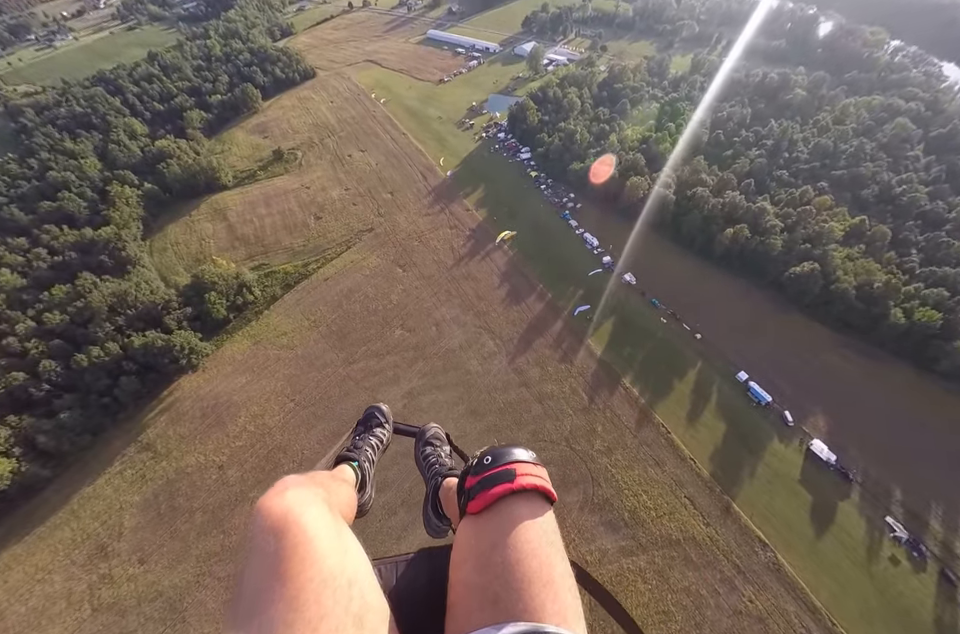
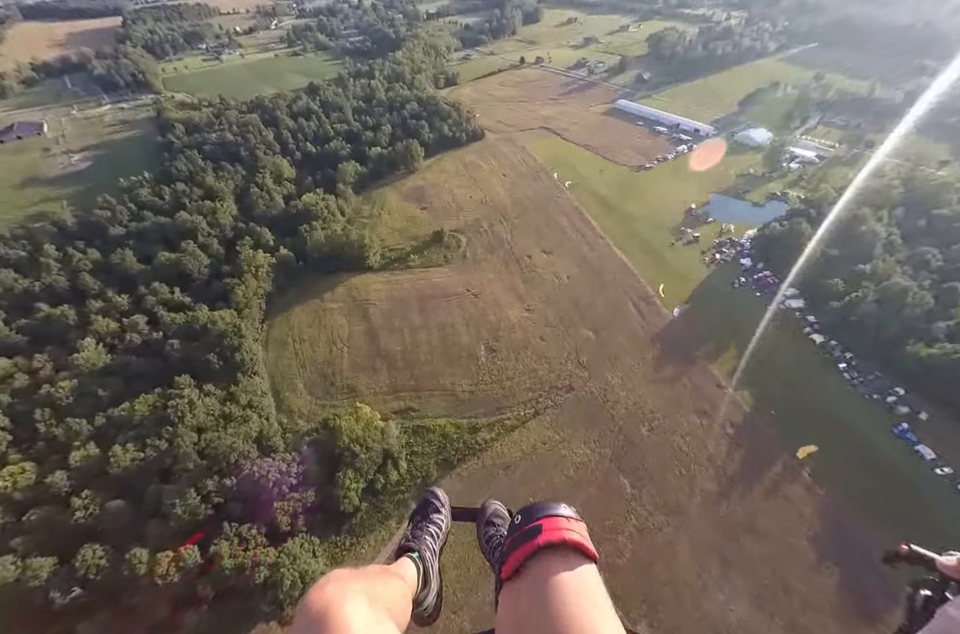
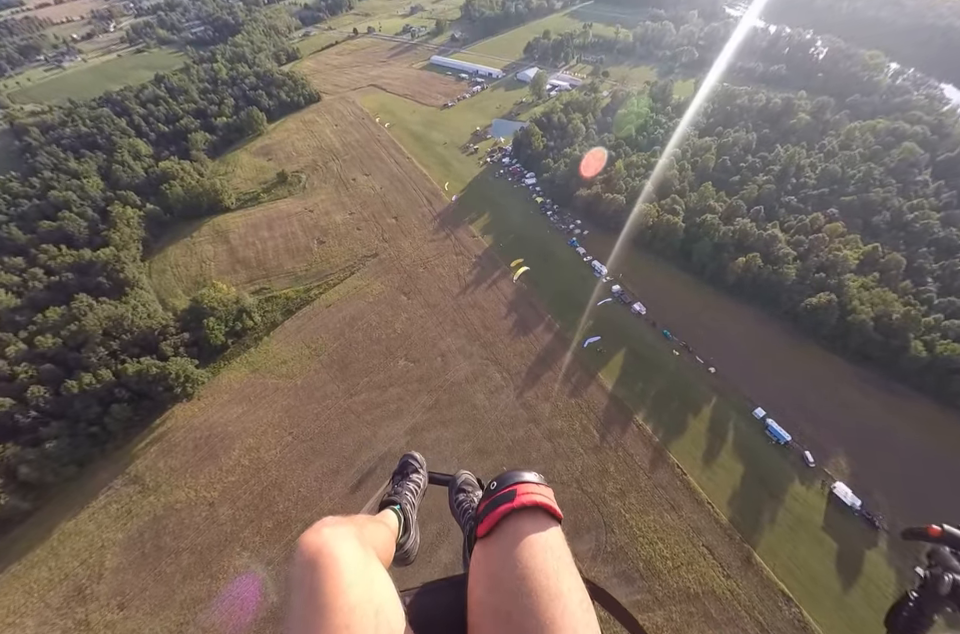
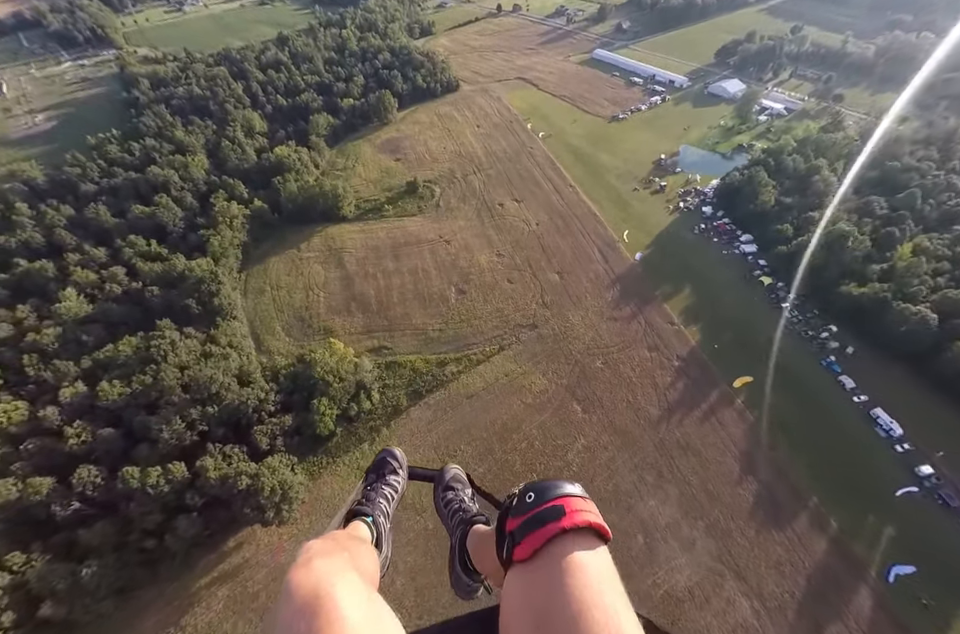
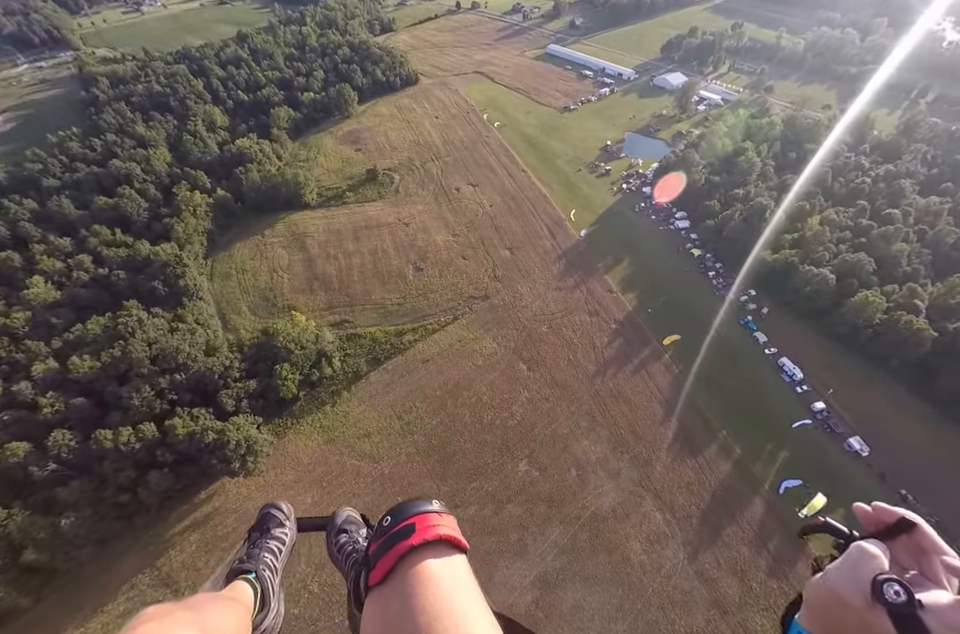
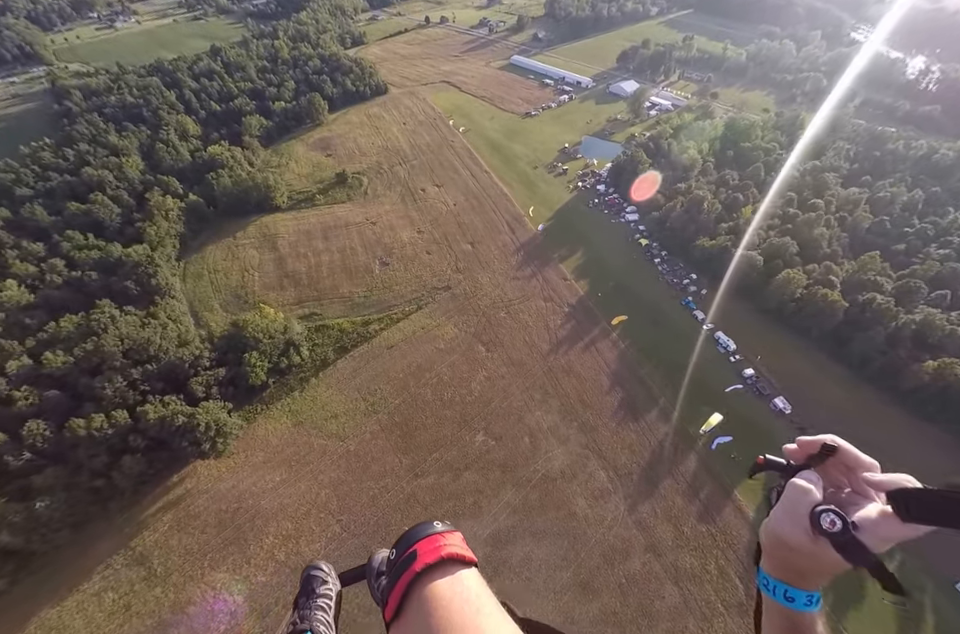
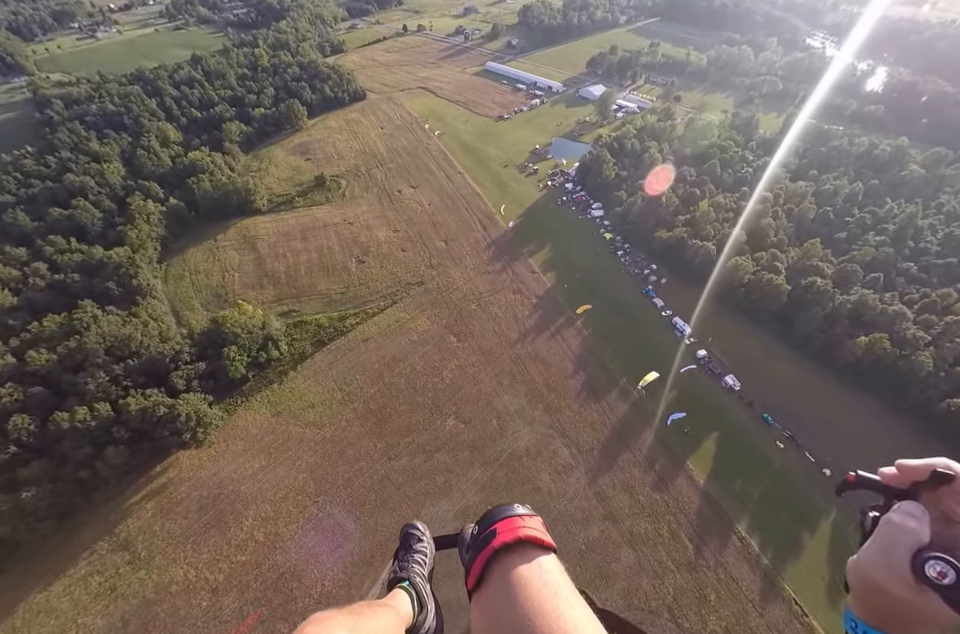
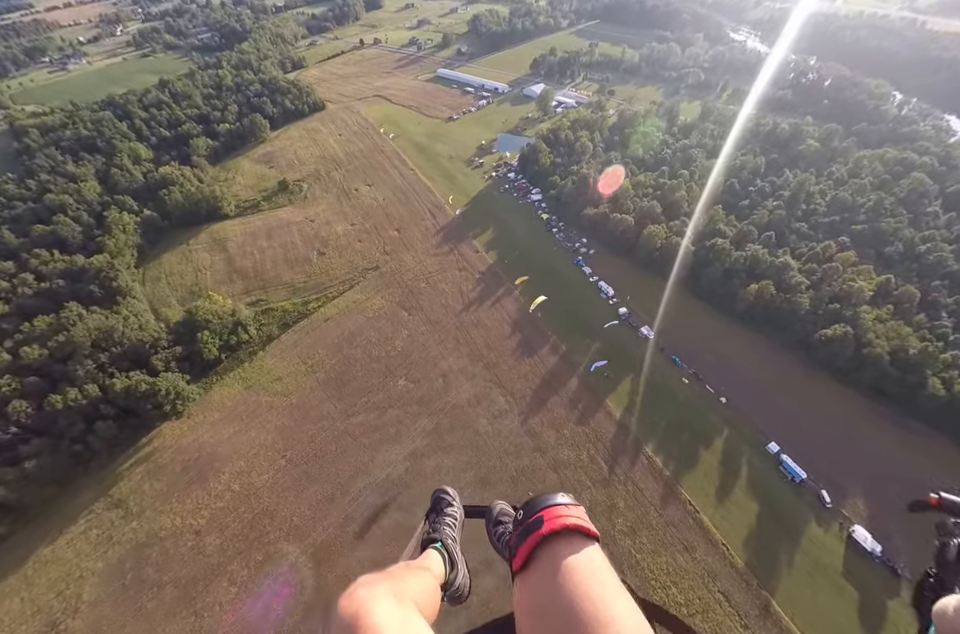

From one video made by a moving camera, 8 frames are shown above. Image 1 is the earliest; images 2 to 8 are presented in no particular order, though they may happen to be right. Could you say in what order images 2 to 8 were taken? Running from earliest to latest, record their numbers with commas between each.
3, 8, 7, 6, 5, 4, 2
